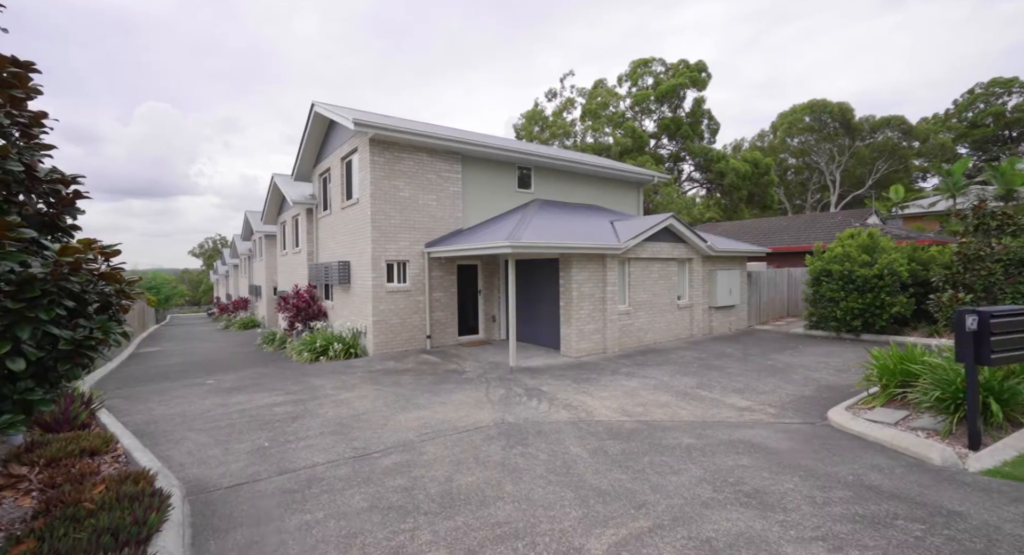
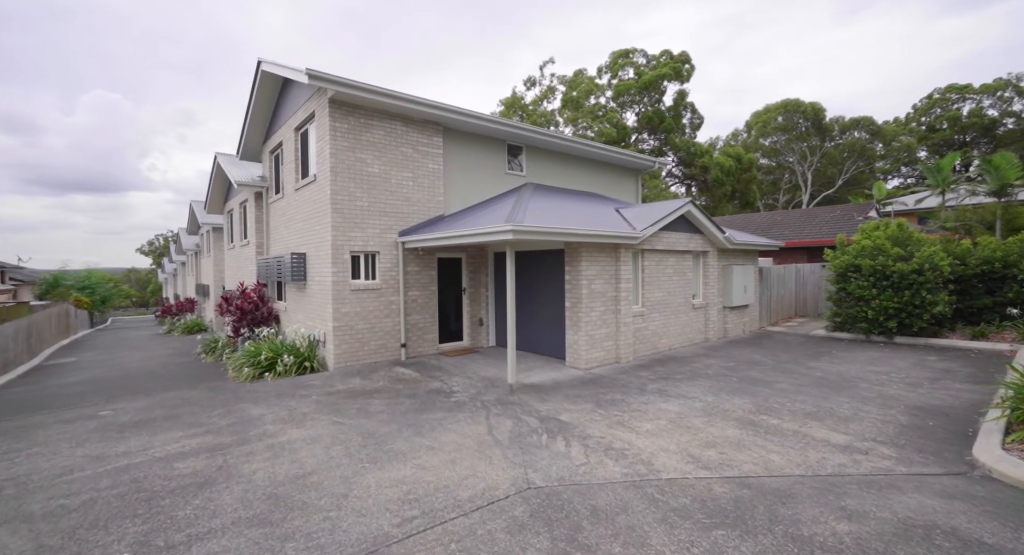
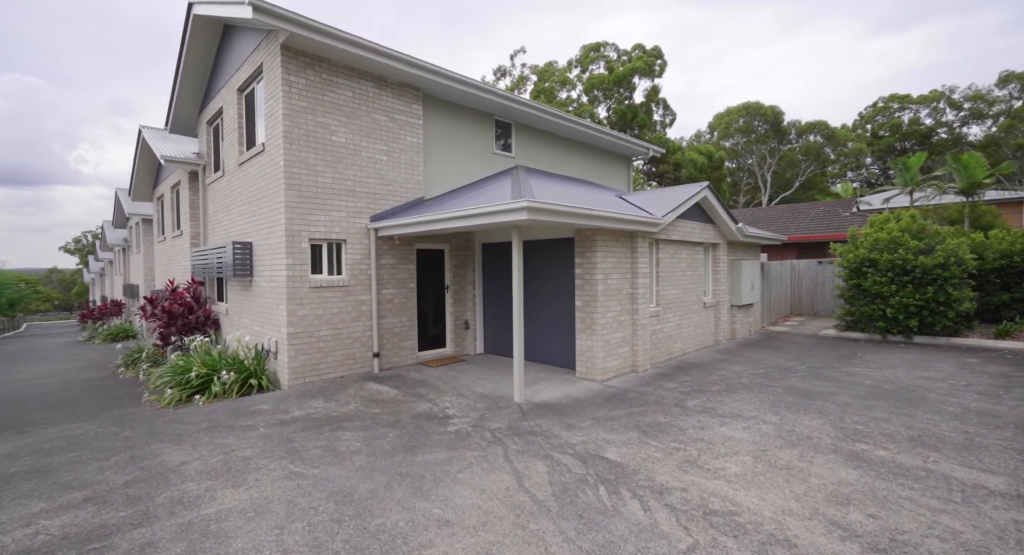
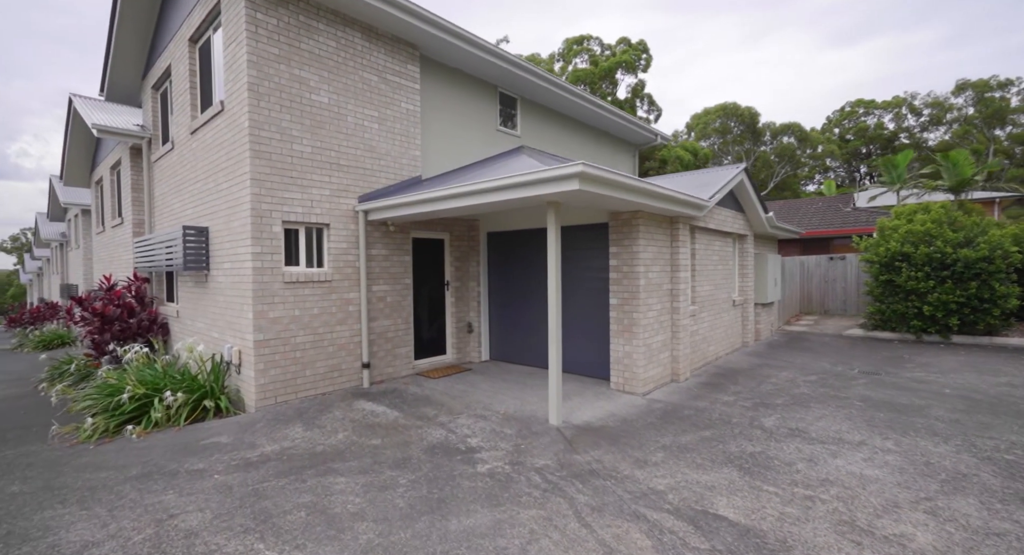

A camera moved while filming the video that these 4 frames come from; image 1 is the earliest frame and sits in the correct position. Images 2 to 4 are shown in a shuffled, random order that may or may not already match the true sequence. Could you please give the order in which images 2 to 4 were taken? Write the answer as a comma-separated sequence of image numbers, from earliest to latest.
2, 3, 4
